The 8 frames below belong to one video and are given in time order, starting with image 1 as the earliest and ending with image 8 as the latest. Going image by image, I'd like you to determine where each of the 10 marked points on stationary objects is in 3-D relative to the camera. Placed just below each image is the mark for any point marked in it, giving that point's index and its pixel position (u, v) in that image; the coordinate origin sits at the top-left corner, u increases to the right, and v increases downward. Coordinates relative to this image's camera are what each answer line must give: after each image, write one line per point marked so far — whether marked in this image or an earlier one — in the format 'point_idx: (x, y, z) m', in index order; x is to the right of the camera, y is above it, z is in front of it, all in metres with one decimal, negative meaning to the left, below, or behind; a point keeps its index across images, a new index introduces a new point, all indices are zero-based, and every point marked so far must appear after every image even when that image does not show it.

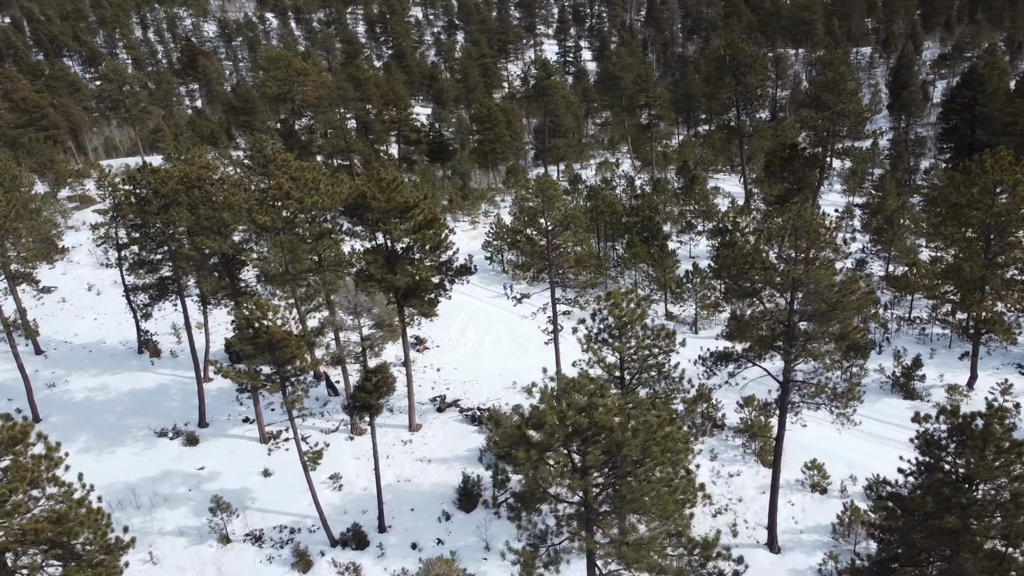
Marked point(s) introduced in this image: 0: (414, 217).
0: (-2.1, +1.6, +17.4) m
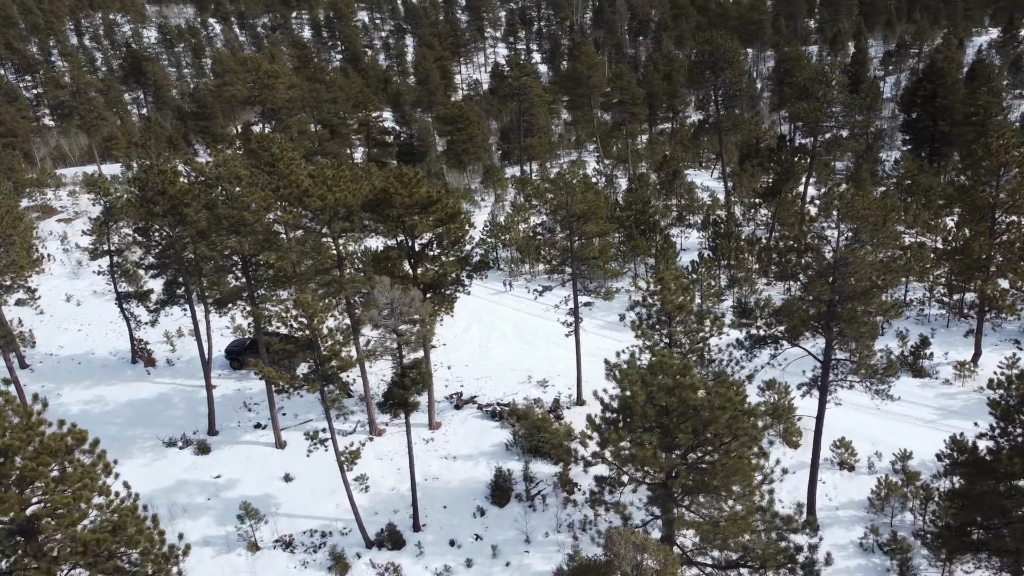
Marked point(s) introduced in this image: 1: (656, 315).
0: (-1.6, +1.7, +17.3) m
1: (+2.7, -0.5, +14.0) m
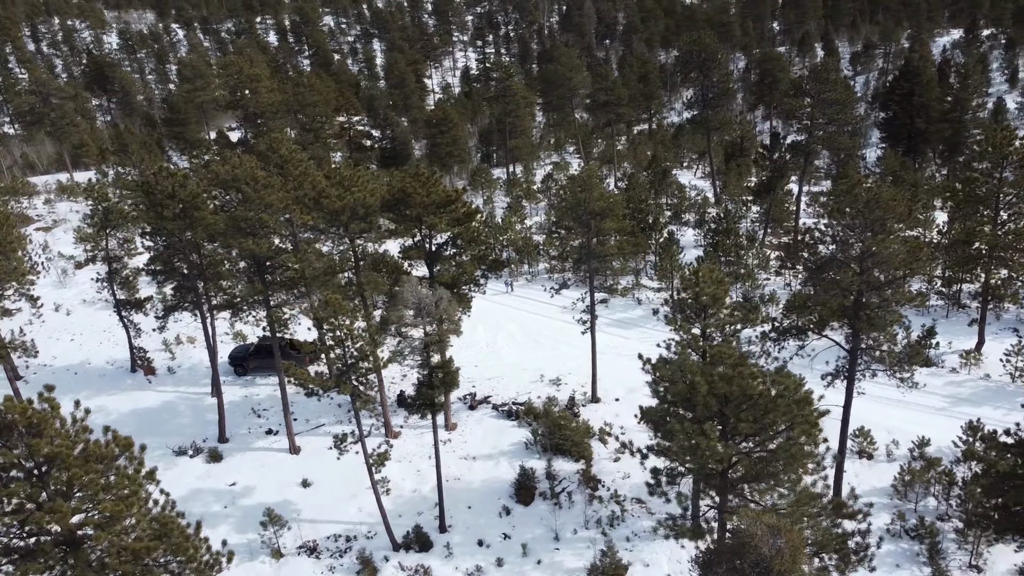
0: (-1.2, +1.7, +17.3) m
1: (+3.3, -0.4, +14.2) m
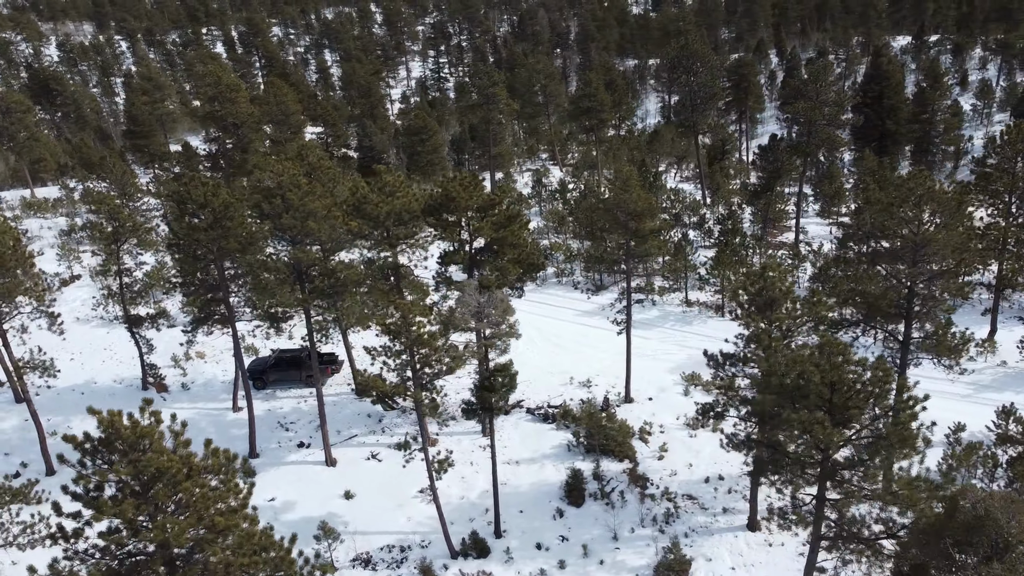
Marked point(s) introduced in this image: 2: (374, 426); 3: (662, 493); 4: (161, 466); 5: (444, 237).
0: (-0.3, +1.6, +17.2) m
1: (+4.5, -0.3, +14.4) m
2: (-3.5, -3.5, +19.9) m
3: (+3.2, -4.4, +16.9) m
4: (-4.3, -2.1, +9.7) m
5: (-1.5, +1.1, +17.3) m
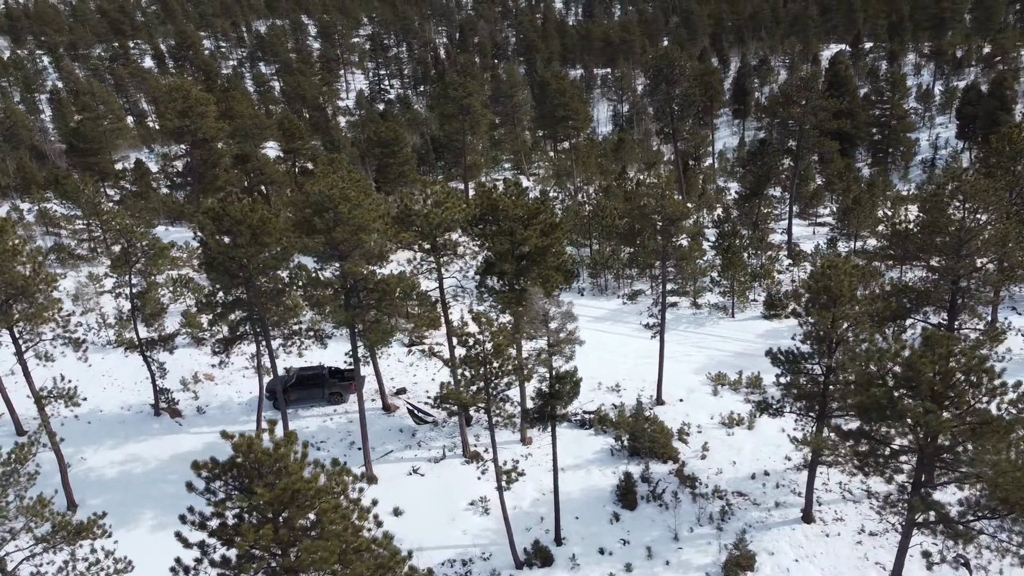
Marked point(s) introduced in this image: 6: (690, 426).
0: (+0.6, +1.4, +17.3) m
1: (+5.7, -0.3, +14.9) m
2: (-2.5, -3.8, +19.7) m
3: (+4.4, -4.4, +17.3) m
4: (-2.5, -2.3, +9.4) m
5: (-0.5, +0.9, +17.3) m
6: (+4.3, -3.4, +19.3) m
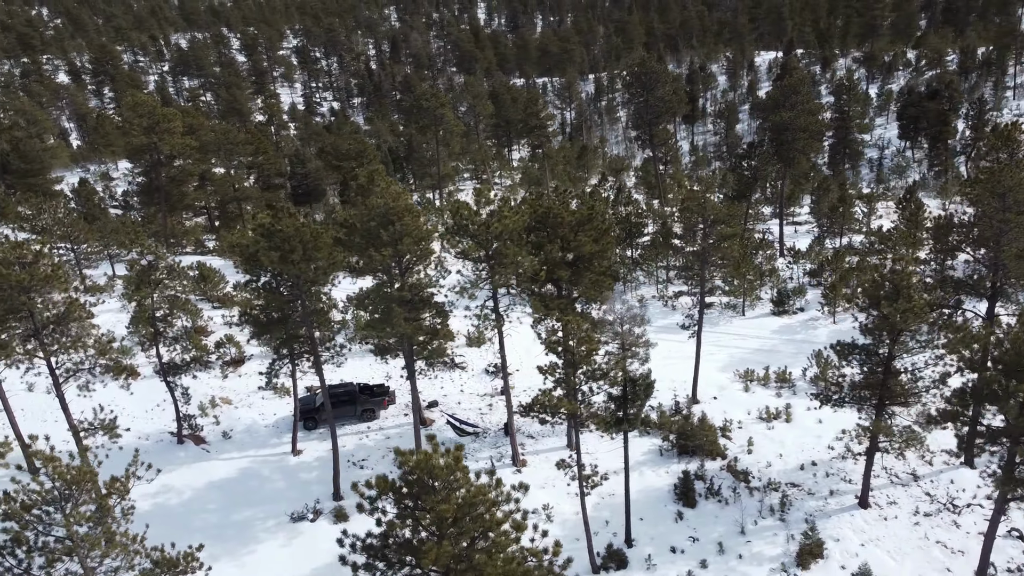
0: (+1.8, +1.3, +17.5) m
1: (+7.1, -0.2, +15.6) m
2: (-1.4, -4.1, +19.5) m
3: (+5.7, -4.4, +17.7) m
4: (-0.5, -2.5, +9.3) m
5: (+0.6, +0.7, +17.3) m
6: (+5.5, -3.4, +19.7) m
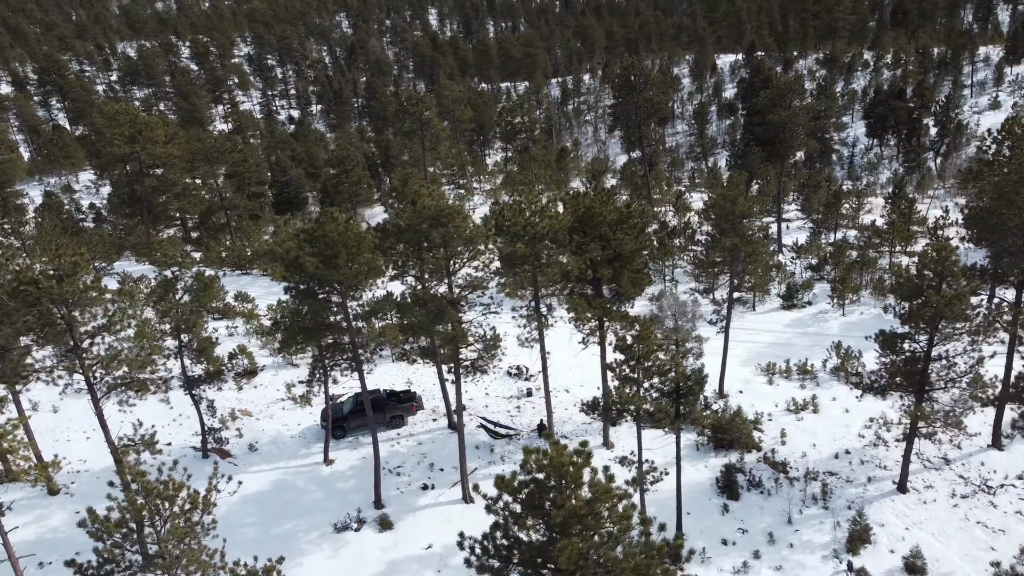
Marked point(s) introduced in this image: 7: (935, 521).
0: (+2.6, +1.3, +17.6) m
1: (+8.1, 0.0, +16.0) m
2: (-0.5, -4.1, +19.4) m
3: (+6.7, -4.2, +18.1) m
4: (+1.0, -2.4, +9.3) m
5: (+1.5, +0.7, +17.4) m
6: (+6.3, -3.2, +20.1) m
7: (+8.8, -4.8, +16.5) m
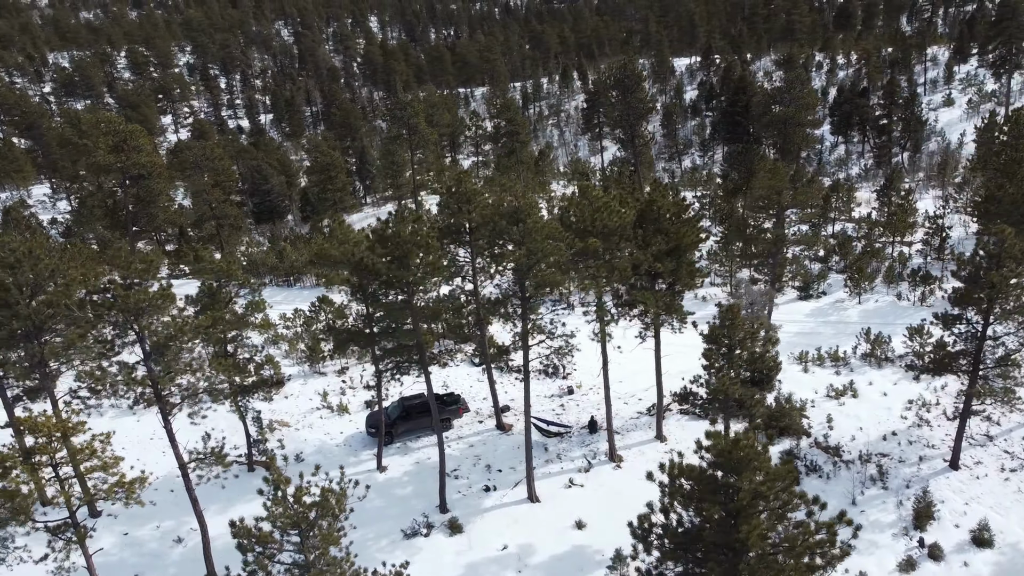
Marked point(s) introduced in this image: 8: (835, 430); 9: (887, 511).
0: (+3.9, +1.5, +17.9) m
1: (+9.6, +0.4, +16.7) m
2: (+0.8, -4.1, +19.3) m
3: (+8.2, -3.9, +18.6) m
4: (+3.1, -2.2, +9.4) m
5: (+2.9, +0.9, +17.5) m
6: (+7.6, -3.0, +20.5) m
7: (+10.4, -4.5, +17.1) m
8: (+8.0, -3.5, +19.5) m
9: (+8.1, -4.8, +17.0) m
